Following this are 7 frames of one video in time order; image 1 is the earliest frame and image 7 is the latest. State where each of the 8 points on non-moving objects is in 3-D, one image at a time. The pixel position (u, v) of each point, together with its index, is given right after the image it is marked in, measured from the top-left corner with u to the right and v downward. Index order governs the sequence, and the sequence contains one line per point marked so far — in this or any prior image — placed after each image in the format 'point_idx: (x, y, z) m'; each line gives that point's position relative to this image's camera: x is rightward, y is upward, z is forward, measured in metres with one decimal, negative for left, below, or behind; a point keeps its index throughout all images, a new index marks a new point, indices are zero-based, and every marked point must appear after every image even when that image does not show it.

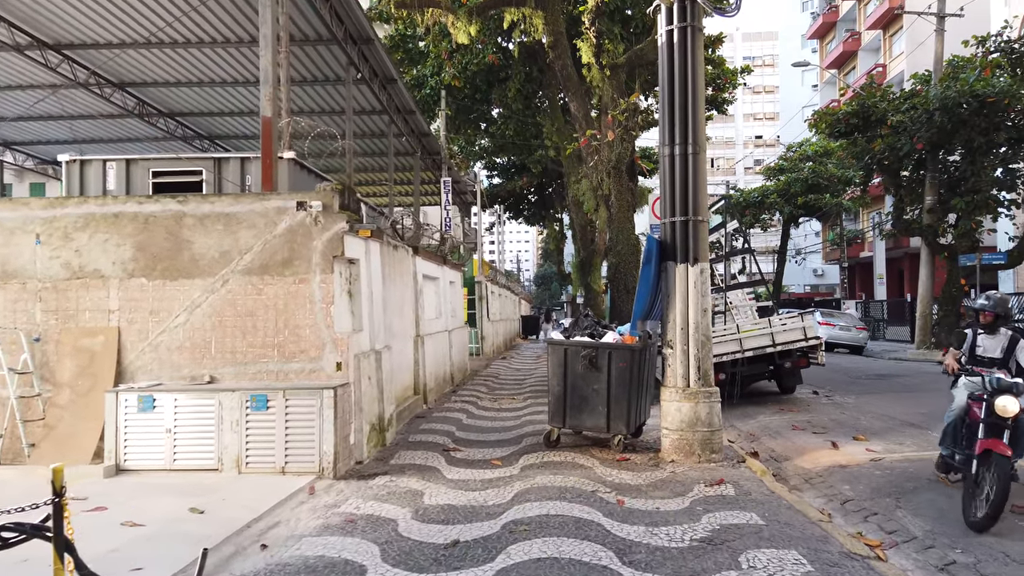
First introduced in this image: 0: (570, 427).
0: (+0.6, -1.3, +7.3) m
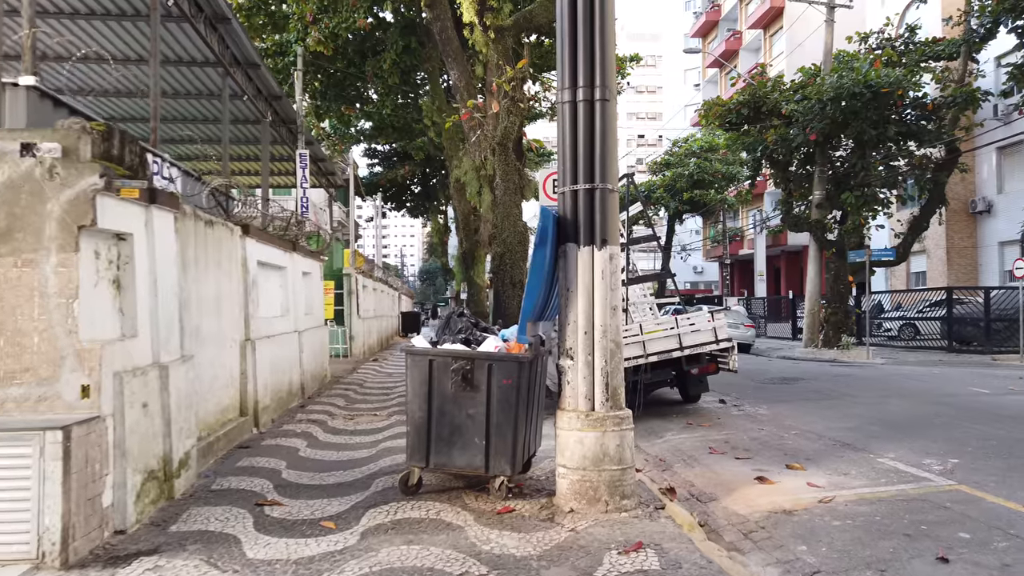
0: (-0.5, -1.3, +5.3) m
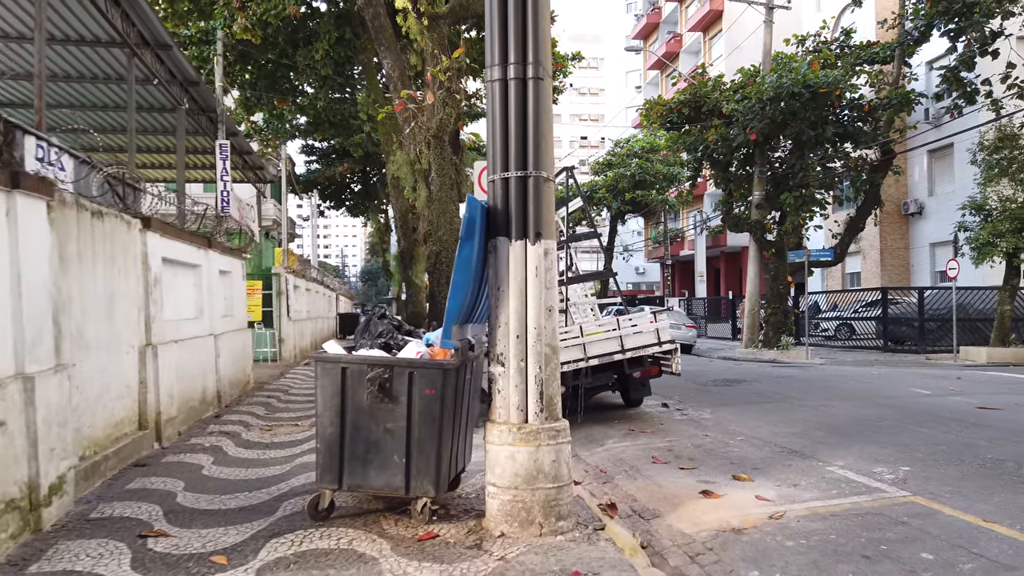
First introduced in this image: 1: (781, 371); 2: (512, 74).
0: (-1.0, -1.3, +4.7) m
1: (+5.0, -1.6, +14.3) m
2: (0.0, +1.4, +4.8) m
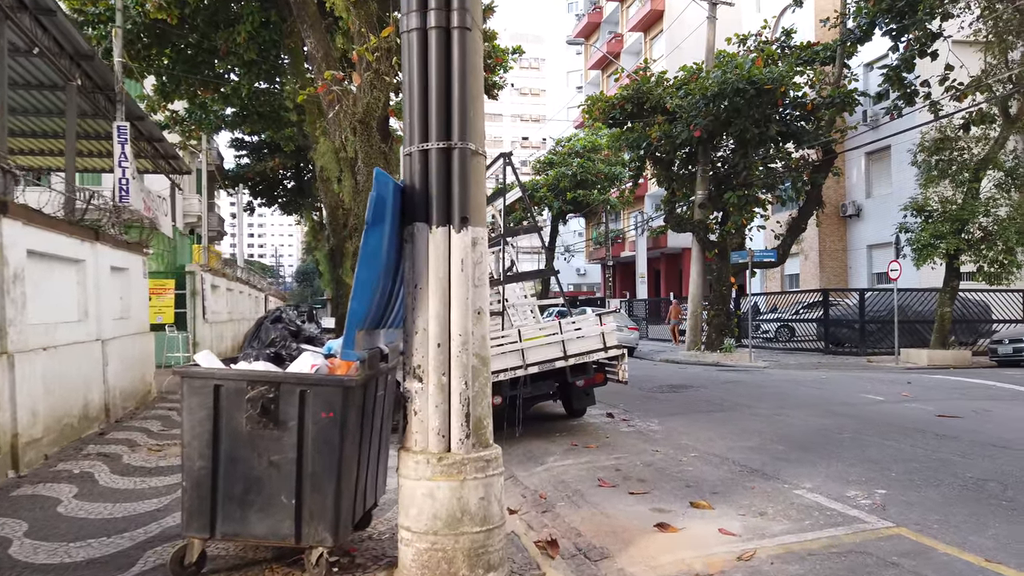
0: (-1.4, -1.2, +3.8) m
1: (+3.9, -1.6, +13.7) m
2: (-0.4, +1.4, +3.9) m
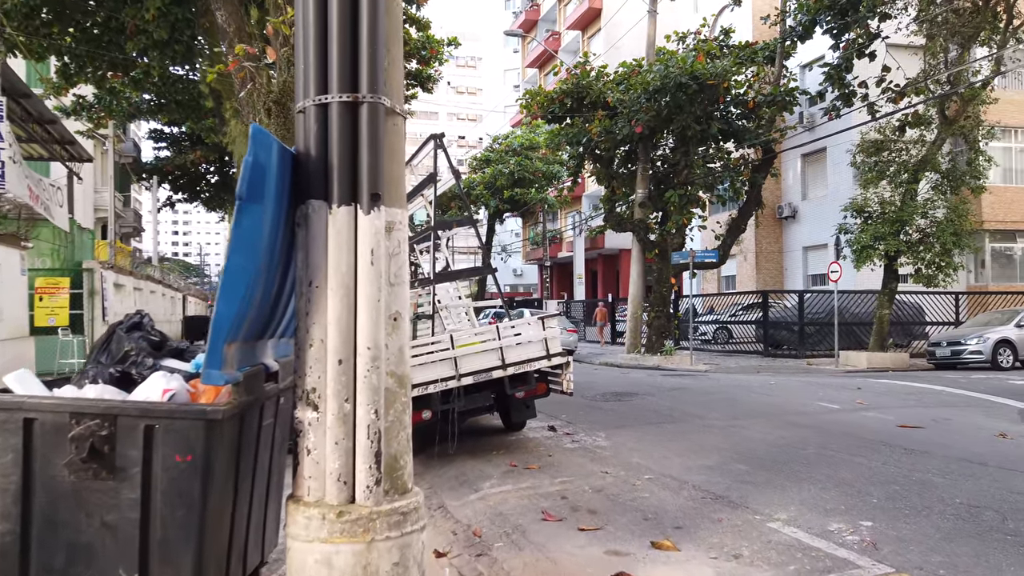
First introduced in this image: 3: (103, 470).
0: (-1.7, -1.2, +2.7) m
1: (+2.7, -1.6, +13.1) m
2: (-0.7, +1.4, +3.0) m
3: (-1.5, -0.7, +2.7) m
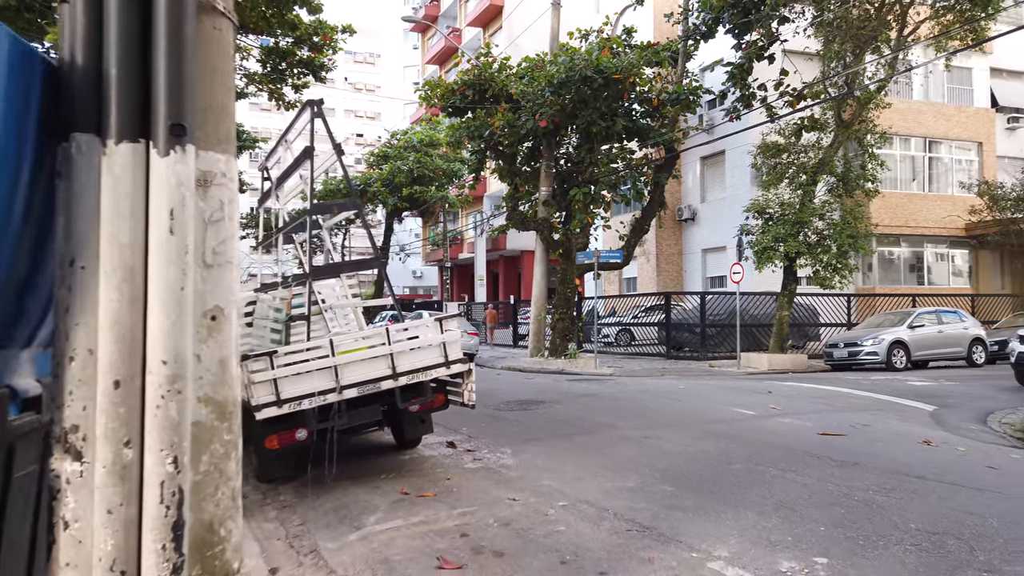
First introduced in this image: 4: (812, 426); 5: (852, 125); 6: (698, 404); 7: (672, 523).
0: (-2.0, -1.2, +1.6) m
1: (+1.0, -1.6, +12.4) m
2: (-1.0, +1.4, +2.0) m
3: (-1.8, -0.6, +1.6) m
4: (+3.1, -1.4, +7.9) m
5: (+7.7, +3.7, +17.2) m
6: (+2.4, -1.5, +9.6) m
7: (+1.0, -1.4, +4.5) m
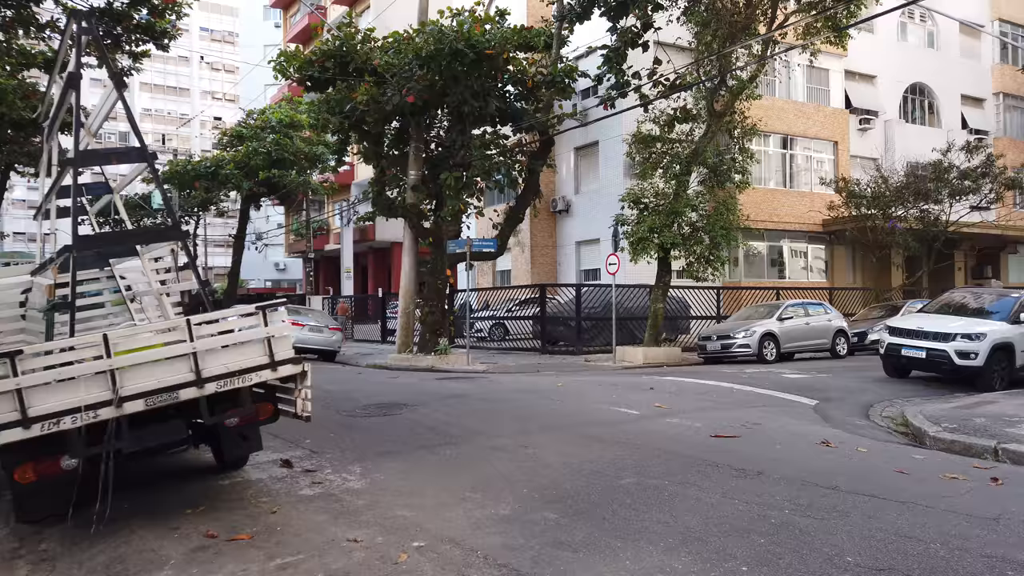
0: (-2.2, -1.1, +0.1) m
1: (-1.0, -1.4, +11.3) m
2: (-1.3, +1.5, +0.6) m
3: (-2.0, -0.5, +0.1) m
4: (+1.8, -1.3, +7.1) m
5: (+4.8, +3.9, +17.1) m
6: (+0.8, -1.3, +8.7) m
7: (+0.2, -1.3, +3.5) m
